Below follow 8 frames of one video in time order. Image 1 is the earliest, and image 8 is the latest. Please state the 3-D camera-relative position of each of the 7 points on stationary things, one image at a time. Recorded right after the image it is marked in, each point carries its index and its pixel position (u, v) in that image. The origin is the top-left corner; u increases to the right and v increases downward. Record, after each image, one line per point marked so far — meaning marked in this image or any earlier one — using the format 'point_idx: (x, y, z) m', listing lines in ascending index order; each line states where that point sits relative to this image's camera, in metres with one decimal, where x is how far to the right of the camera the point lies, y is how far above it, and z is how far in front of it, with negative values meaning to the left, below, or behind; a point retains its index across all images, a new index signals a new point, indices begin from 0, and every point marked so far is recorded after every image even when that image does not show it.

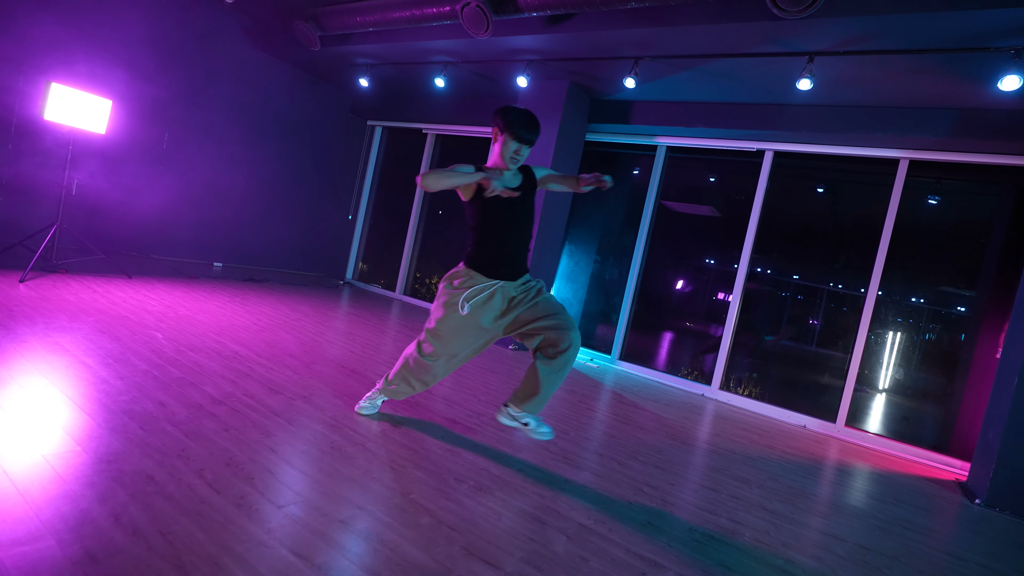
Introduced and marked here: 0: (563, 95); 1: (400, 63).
0: (+0.5, +1.7, +4.7) m
1: (-1.1, +2.2, +5.2) m
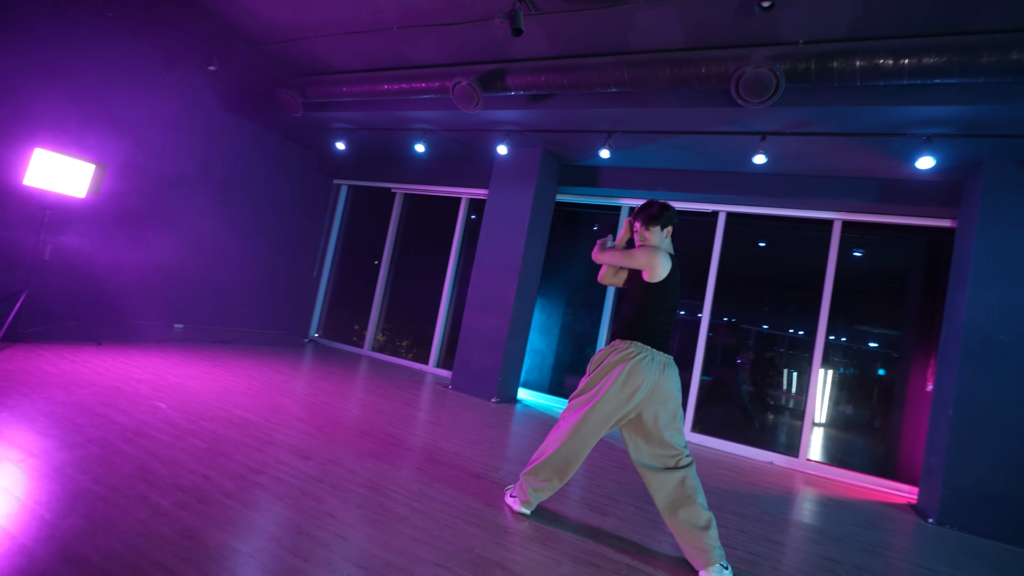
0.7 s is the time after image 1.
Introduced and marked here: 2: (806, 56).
0: (+0.3, +1.2, +5.1) m
1: (-1.4, +1.6, +5.4) m
2: (+1.7, +1.3, +3.0) m
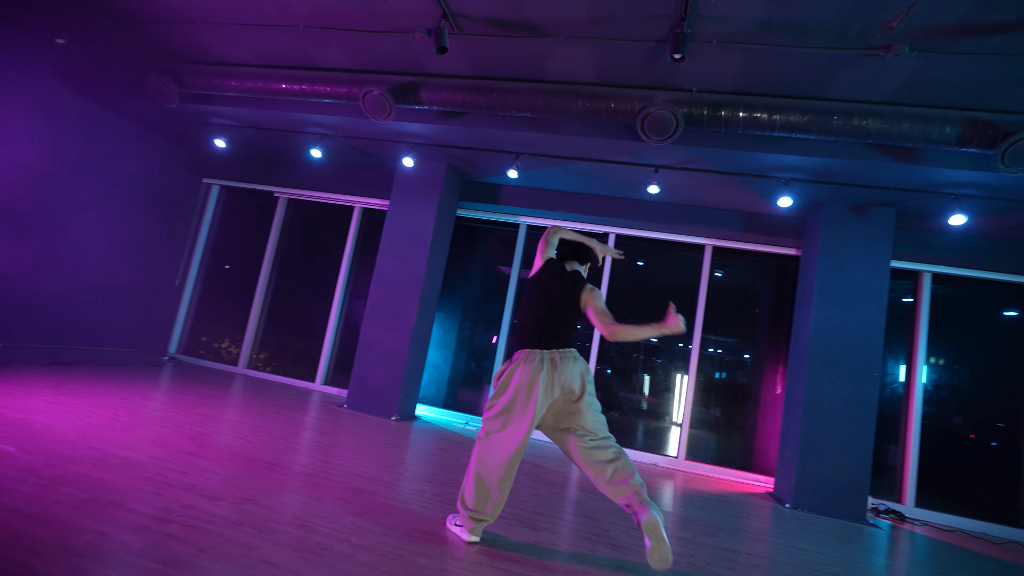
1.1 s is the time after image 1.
0: (-0.7, +1.1, +5.1) m
1: (-2.4, +1.5, +5.0) m
2: (+1.2, +1.2, +3.4) m
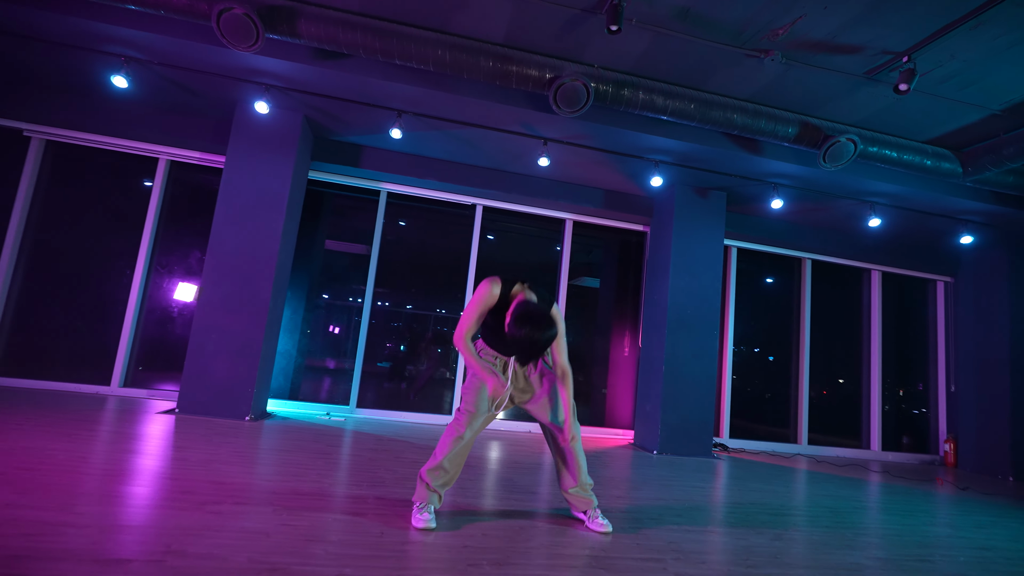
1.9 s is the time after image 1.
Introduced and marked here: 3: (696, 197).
0: (-1.7, +1.3, +4.3) m
1: (-3.3, +1.7, +3.5) m
2: (+0.6, +1.4, +3.5) m
3: (+1.8, +0.9, +5.0) m
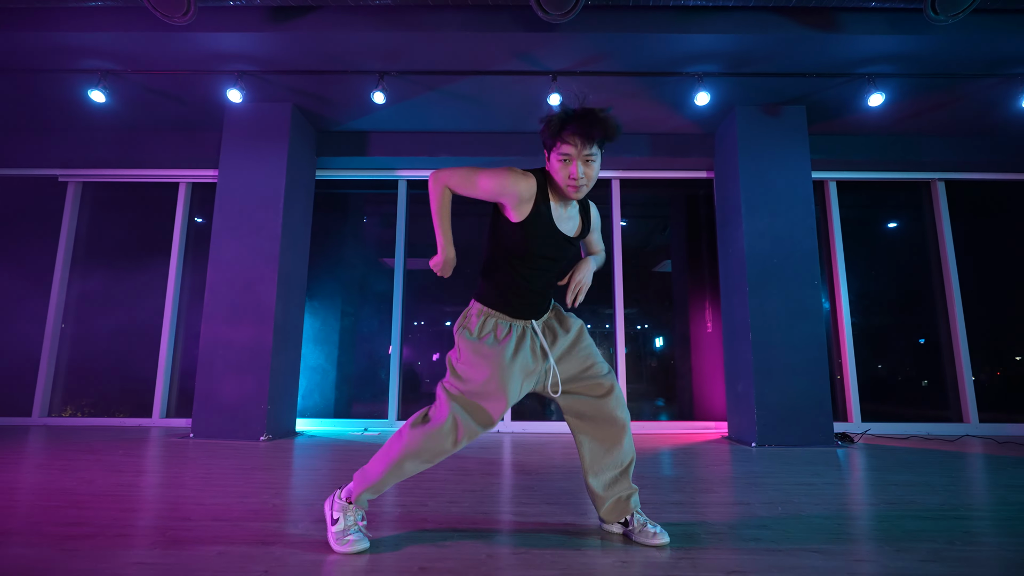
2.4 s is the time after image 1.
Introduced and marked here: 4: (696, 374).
0: (-1.7, +1.3, +3.9) m
1: (-3.4, +1.5, +3.5) m
2: (+0.5, +1.7, +2.8) m
3: (+1.9, +1.3, +3.9) m
4: (+1.7, -0.8, +4.7) m
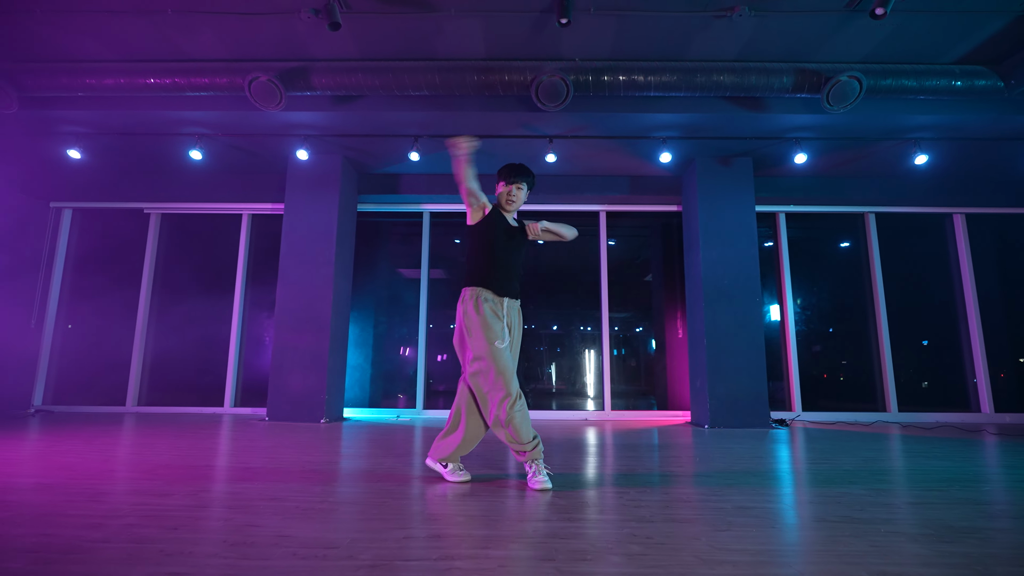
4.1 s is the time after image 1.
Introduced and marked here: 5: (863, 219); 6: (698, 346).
0: (-1.6, +1.1, +5.0) m
1: (-3.3, +1.3, +4.5) m
2: (+0.5, +1.6, +3.8) m
3: (+2.0, +1.1, +4.9) m
4: (+1.7, -0.9, +5.7) m
5: (+3.9, +0.8, +5.8) m
6: (+1.7, -0.5, +4.8) m
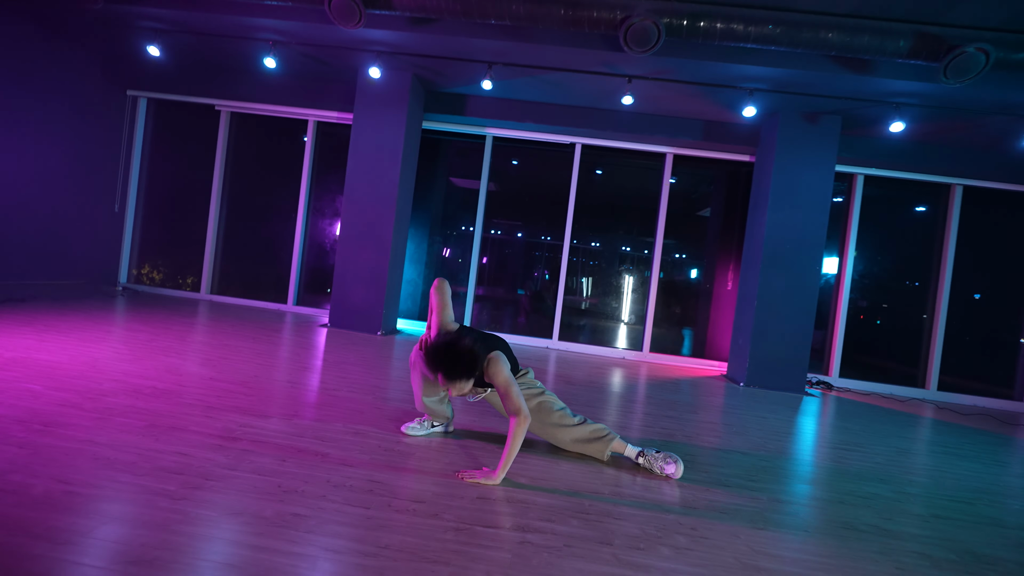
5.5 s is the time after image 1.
0: (-1.0, +1.9, +4.9) m
1: (-2.6, +2.2, +4.5) m
2: (+1.1, +1.8, +3.5) m
3: (+2.6, +1.5, +4.6) m
4: (+2.2, -0.4, +5.8) m
5: (+4.5, +1.0, +5.4) m
6: (+2.2, -0.2, +4.9) m
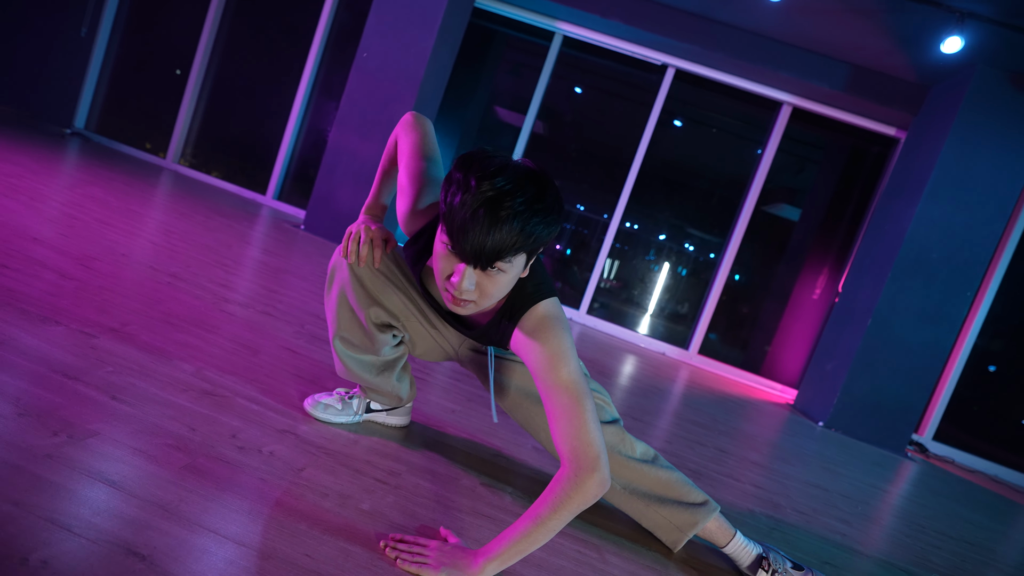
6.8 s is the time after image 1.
0: (-0.3, +2.4, +3.5) m
1: (-1.9, +3.1, +3.2) m
2: (+1.7, +1.9, +2.1) m
3: (+3.1, +1.2, +3.2) m
4: (+2.4, -0.4, +4.6) m
5: (+4.9, +0.4, +4.0) m
6: (+2.3, -0.2, +3.6) m
